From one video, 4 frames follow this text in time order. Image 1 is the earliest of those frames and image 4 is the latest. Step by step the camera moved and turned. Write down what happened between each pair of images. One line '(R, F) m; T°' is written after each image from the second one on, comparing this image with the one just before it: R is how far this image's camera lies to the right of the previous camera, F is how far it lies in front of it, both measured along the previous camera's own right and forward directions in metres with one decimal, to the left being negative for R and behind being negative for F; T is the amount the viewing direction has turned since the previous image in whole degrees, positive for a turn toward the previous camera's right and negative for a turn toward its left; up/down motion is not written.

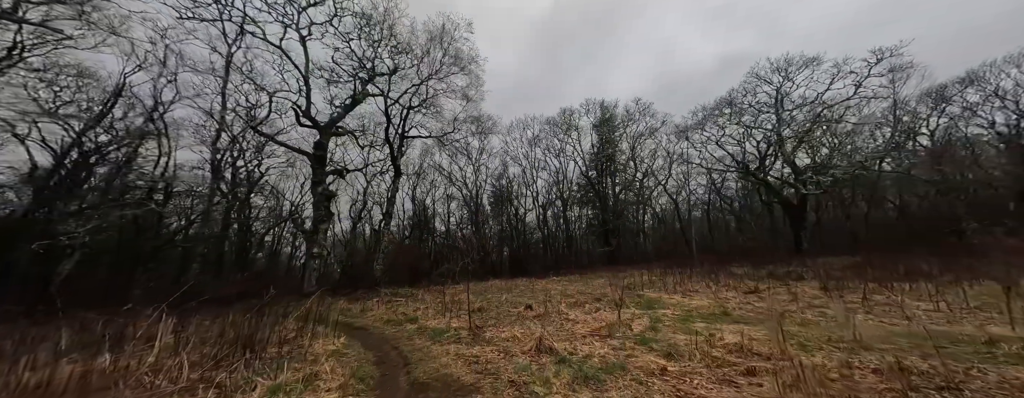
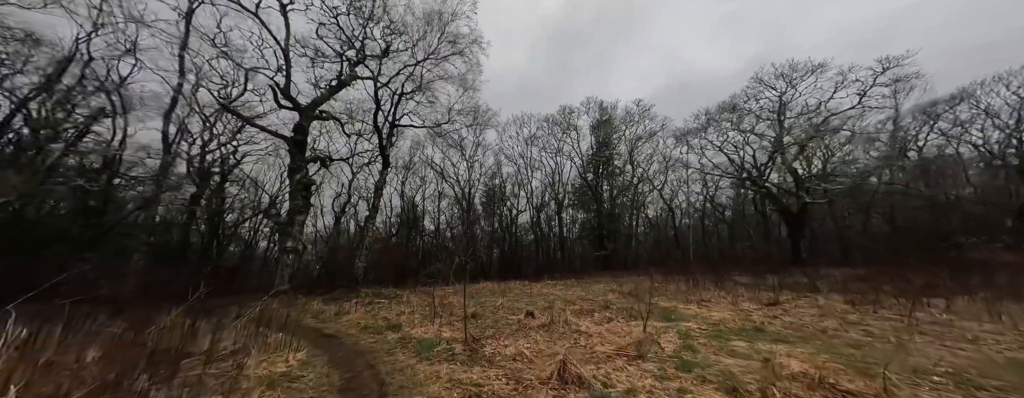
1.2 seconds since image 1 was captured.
(-0.3, +1.0) m; +2°
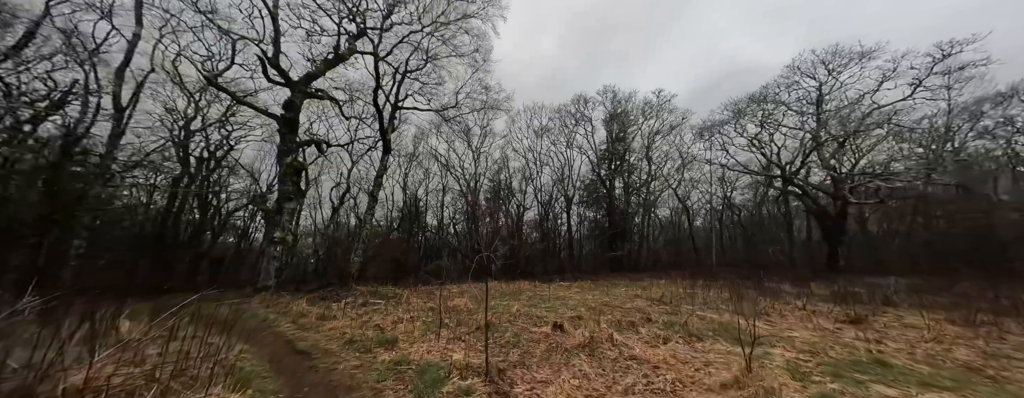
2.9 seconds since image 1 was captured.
(-0.5, +1.5) m; 0°
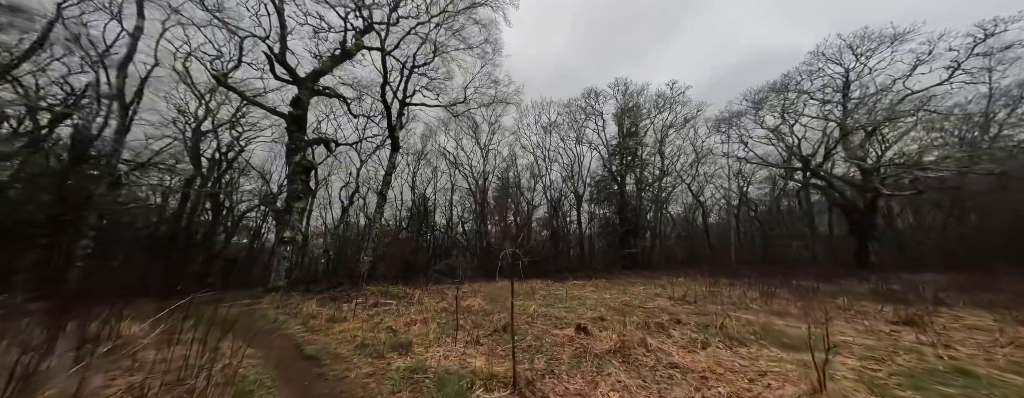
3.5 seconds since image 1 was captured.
(-0.2, +0.4) m; -1°
